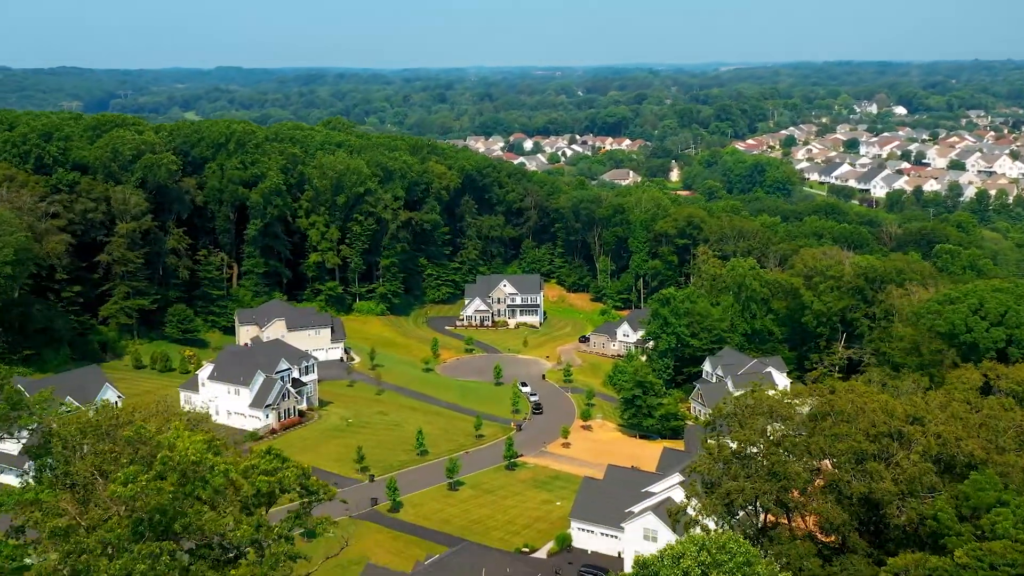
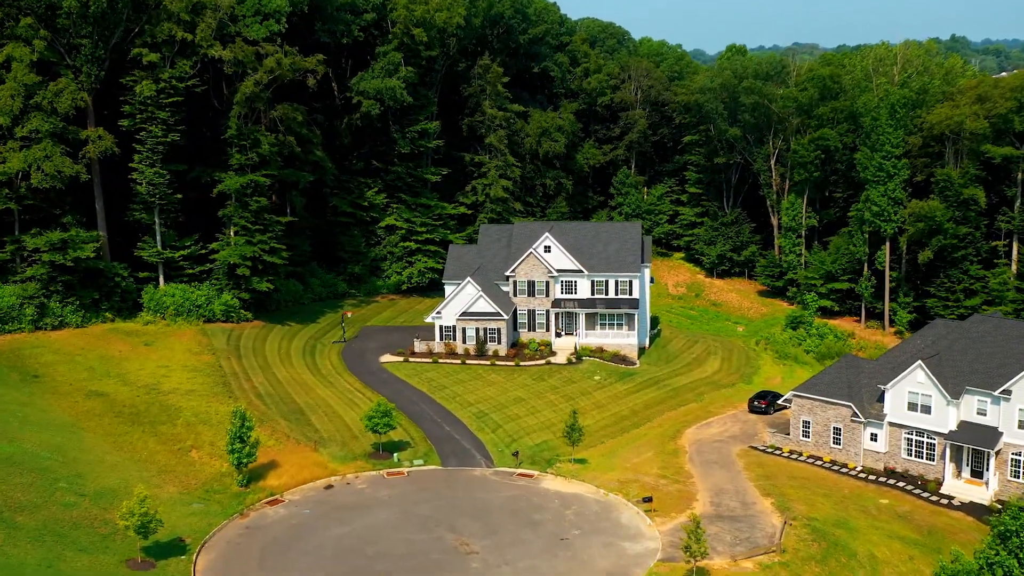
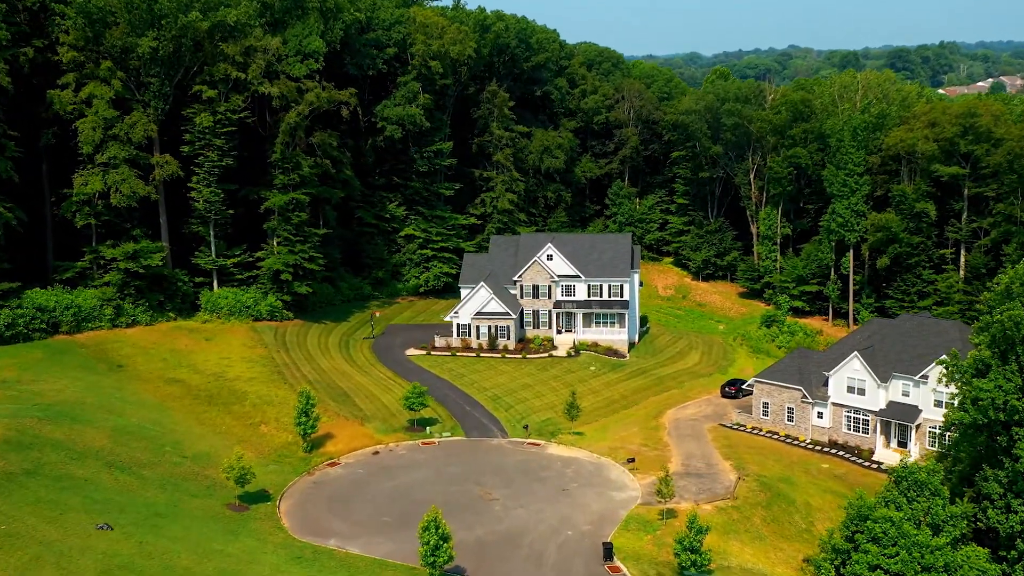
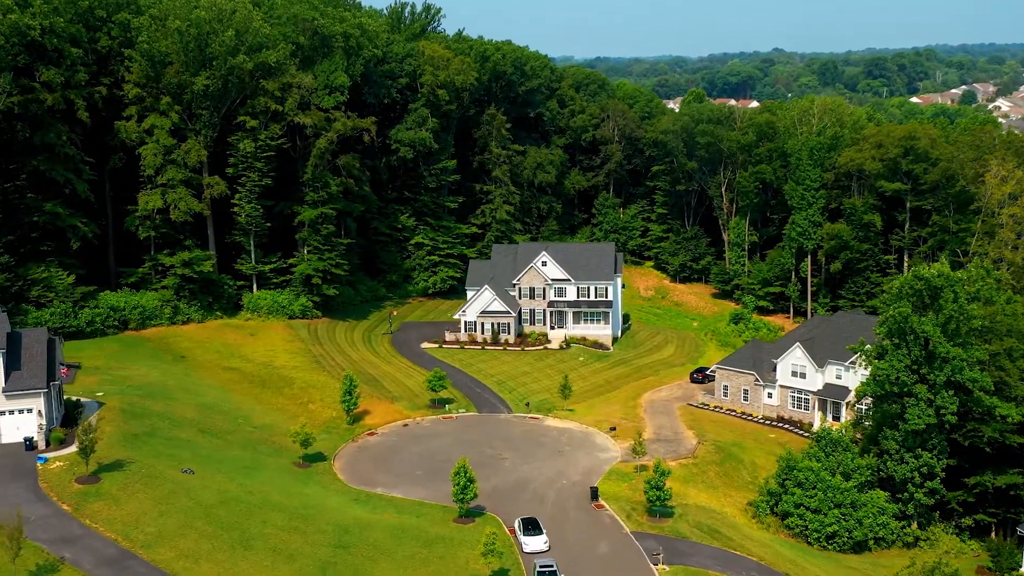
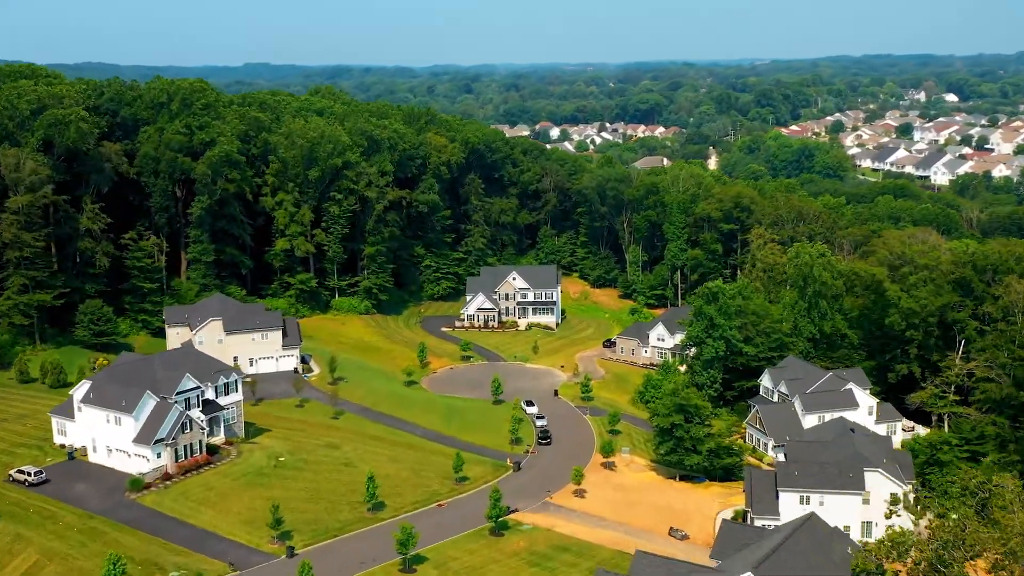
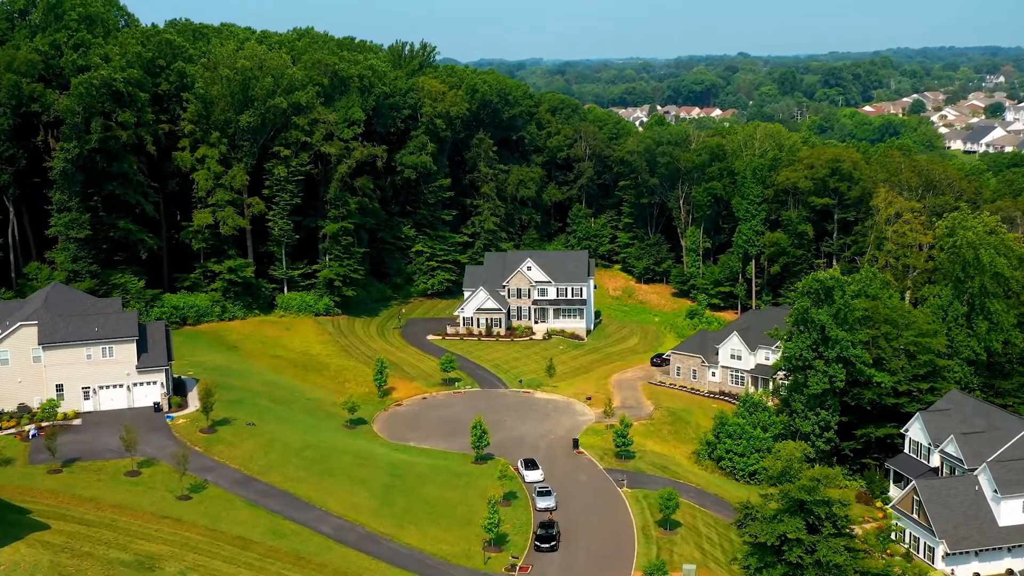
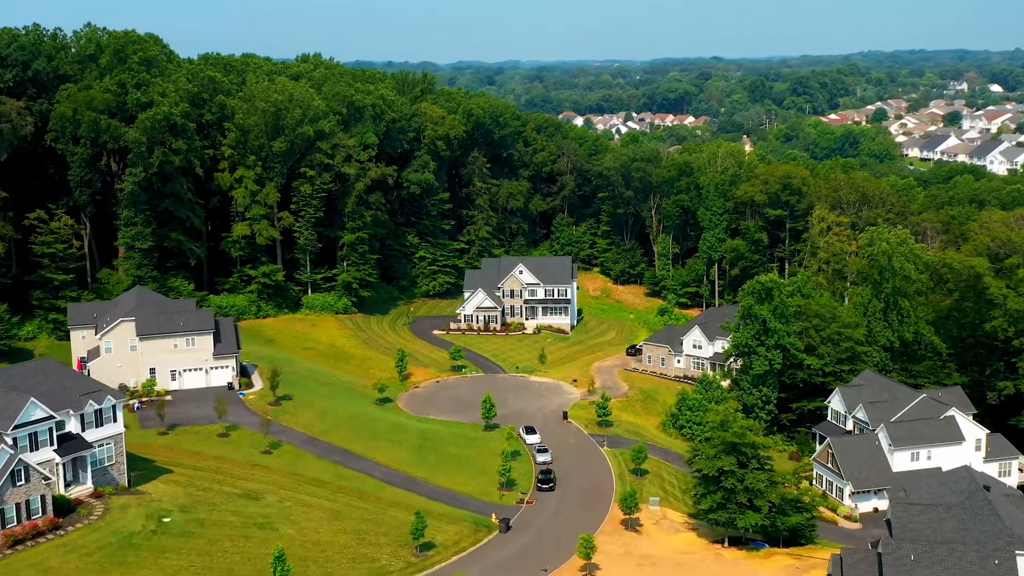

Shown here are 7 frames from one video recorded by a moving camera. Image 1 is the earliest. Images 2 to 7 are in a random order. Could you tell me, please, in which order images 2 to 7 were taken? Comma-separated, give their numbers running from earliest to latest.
5, 7, 6, 4, 3, 2
